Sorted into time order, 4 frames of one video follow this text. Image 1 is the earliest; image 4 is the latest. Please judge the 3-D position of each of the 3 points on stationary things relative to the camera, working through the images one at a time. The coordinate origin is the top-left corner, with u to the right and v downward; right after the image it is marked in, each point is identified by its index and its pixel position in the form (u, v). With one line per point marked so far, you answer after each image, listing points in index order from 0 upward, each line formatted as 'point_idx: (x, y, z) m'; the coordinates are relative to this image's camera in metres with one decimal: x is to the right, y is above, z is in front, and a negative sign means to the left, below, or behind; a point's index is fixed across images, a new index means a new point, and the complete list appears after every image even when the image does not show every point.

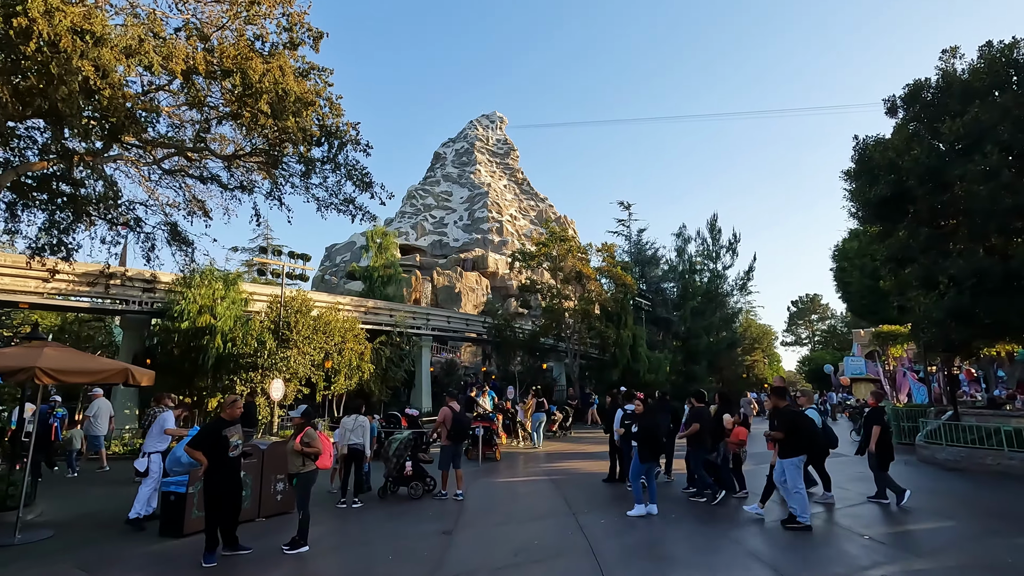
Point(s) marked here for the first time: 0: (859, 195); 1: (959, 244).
0: (+8.8, +2.4, +13.5) m
1: (+9.5, +0.9, +11.4) m
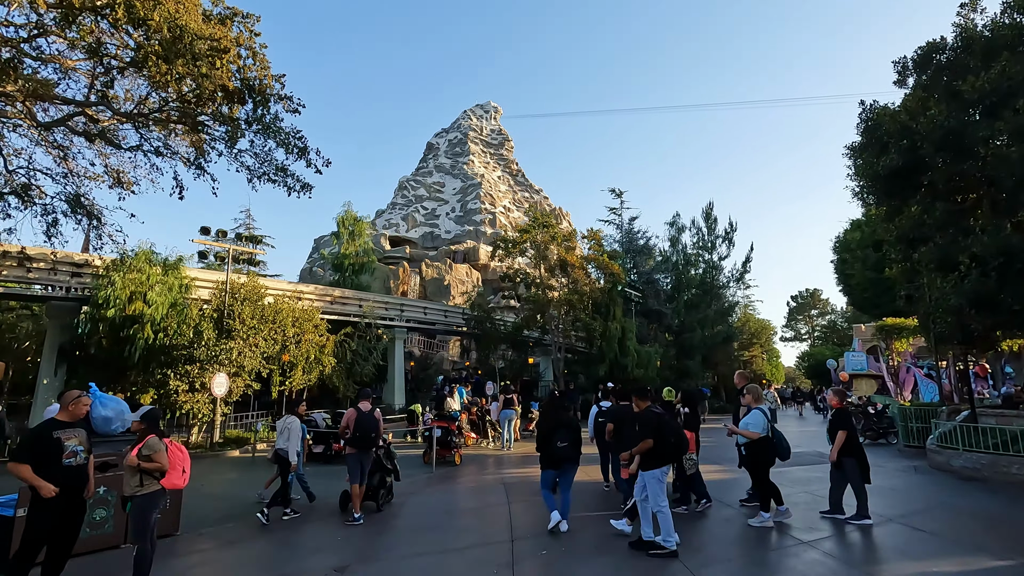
0: (+8.0, +2.7, +12.0) m
1: (+8.6, +1.2, +9.9) m
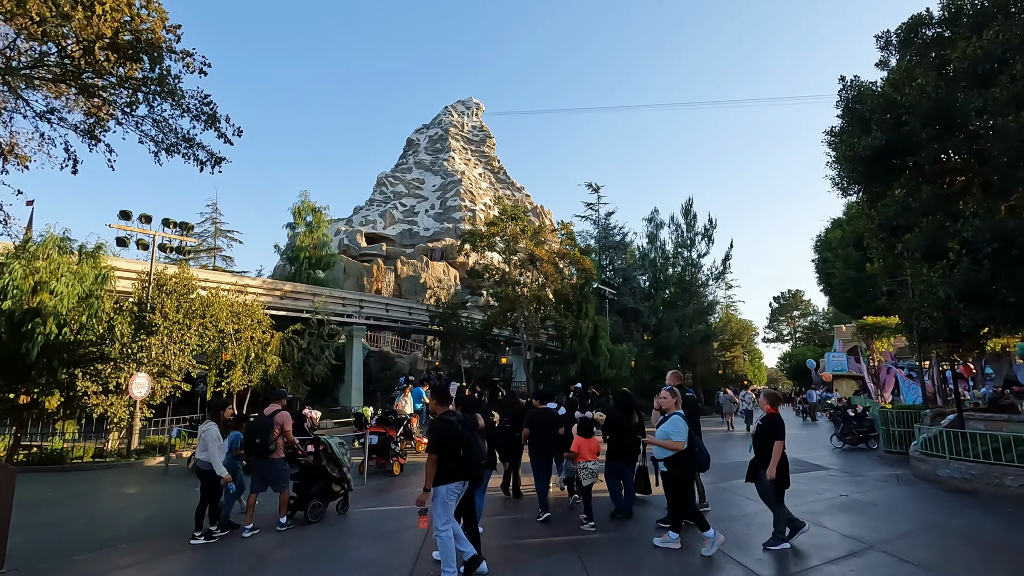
0: (+6.9, +2.9, +11.0) m
1: (+7.6, +1.4, +8.9) m
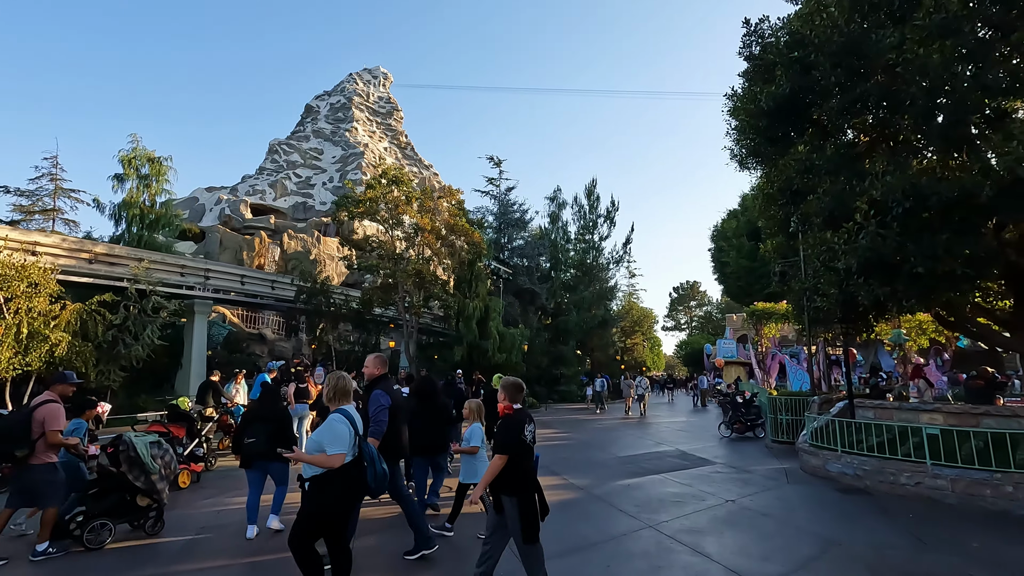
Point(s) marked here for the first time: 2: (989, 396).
0: (+4.3, +3.4, +9.6) m
1: (+5.3, +1.8, +7.7) m
2: (+9.8, -2.2, +11.0) m
